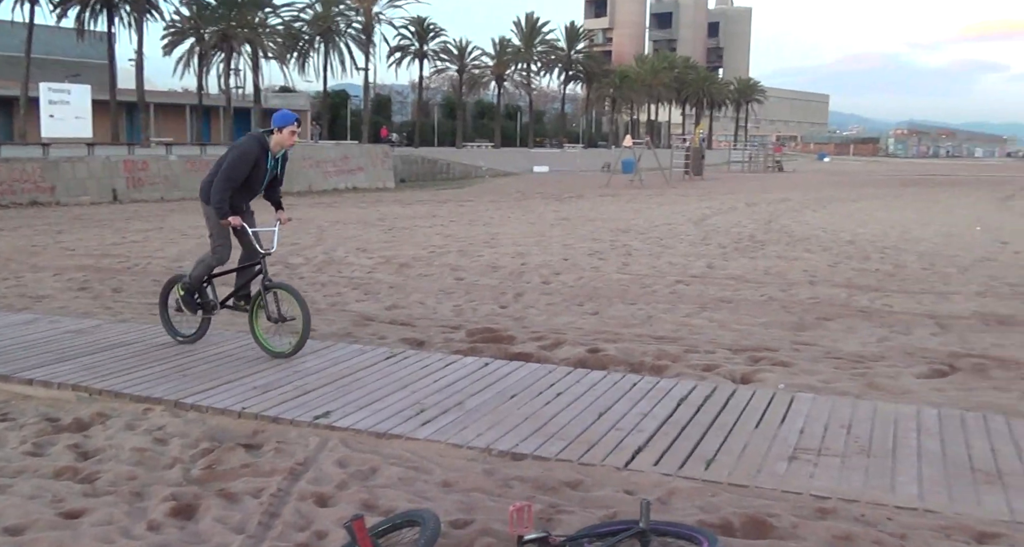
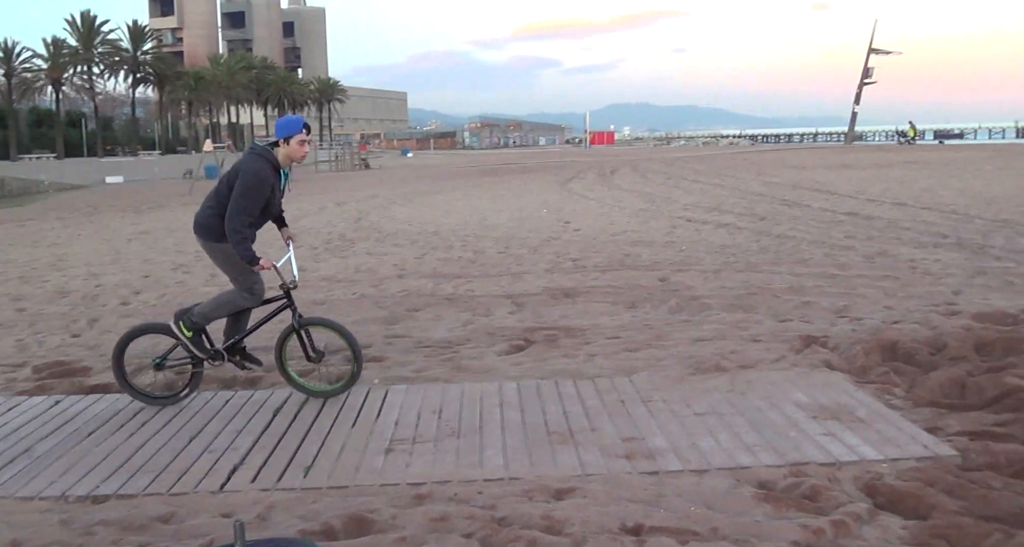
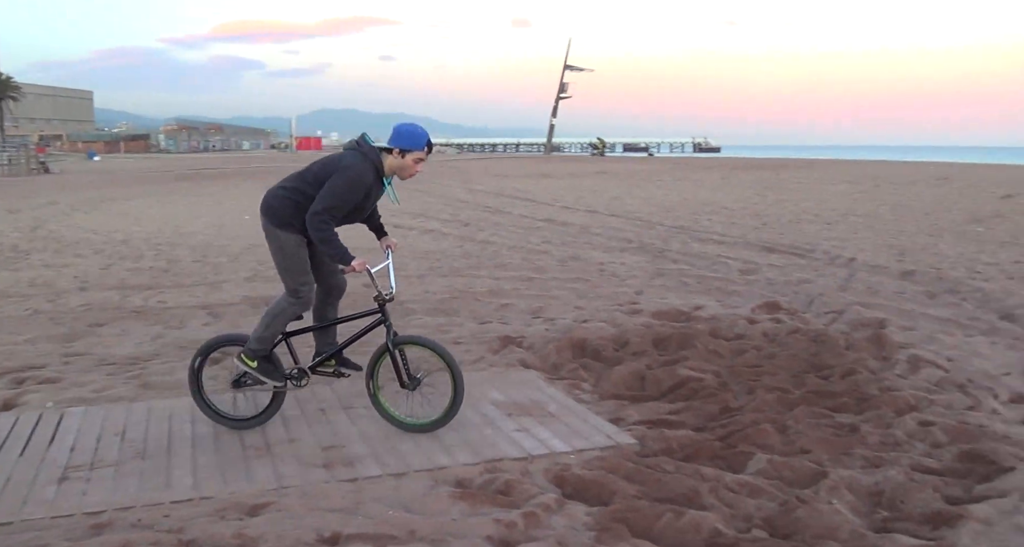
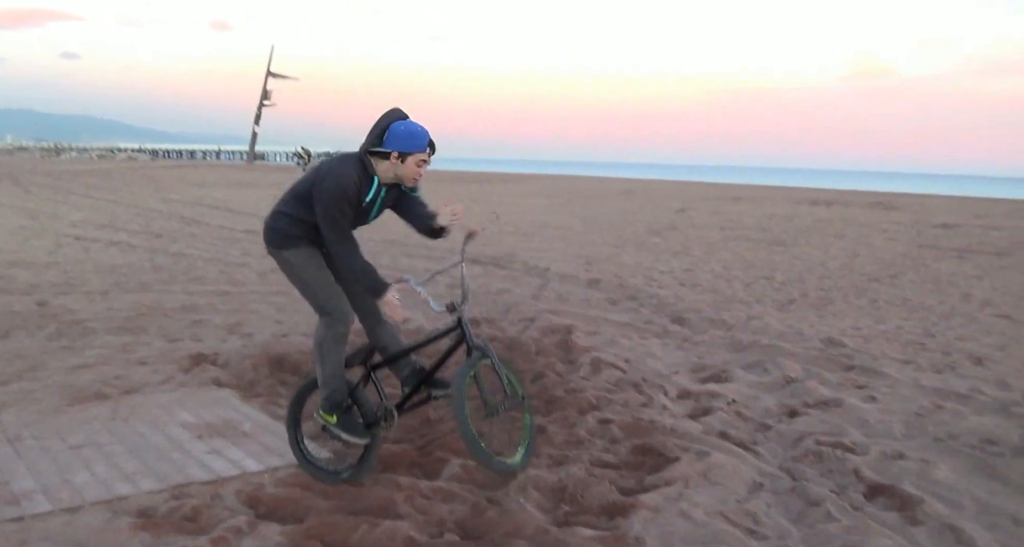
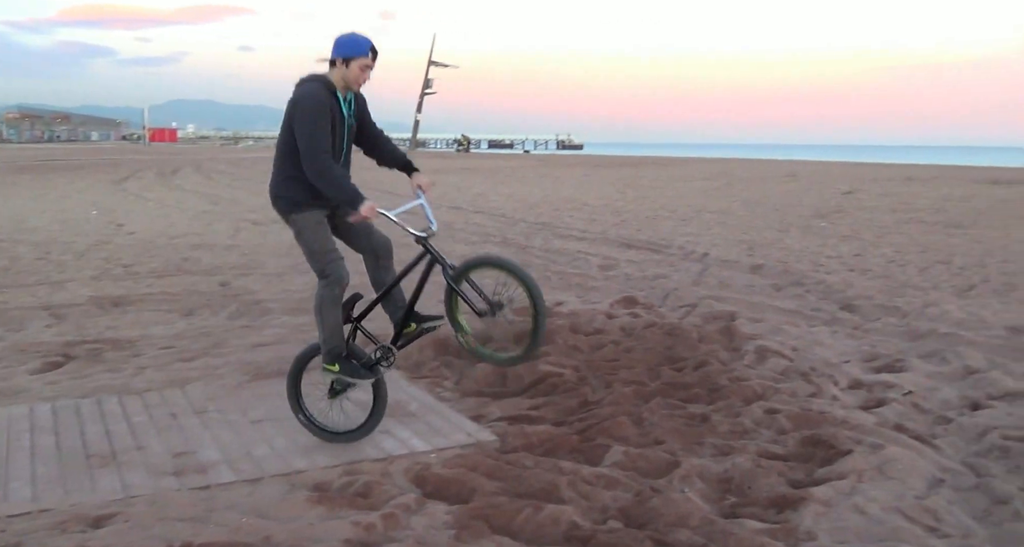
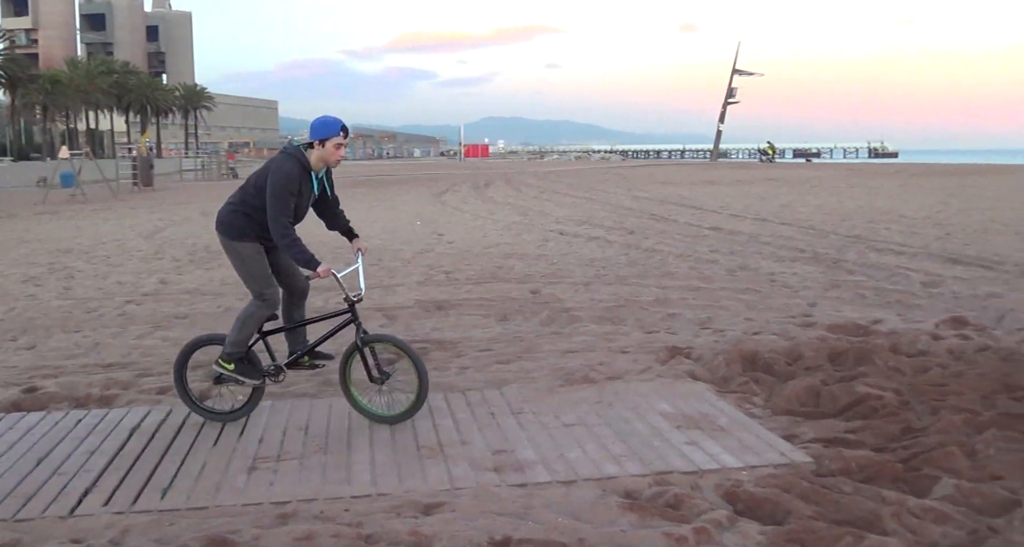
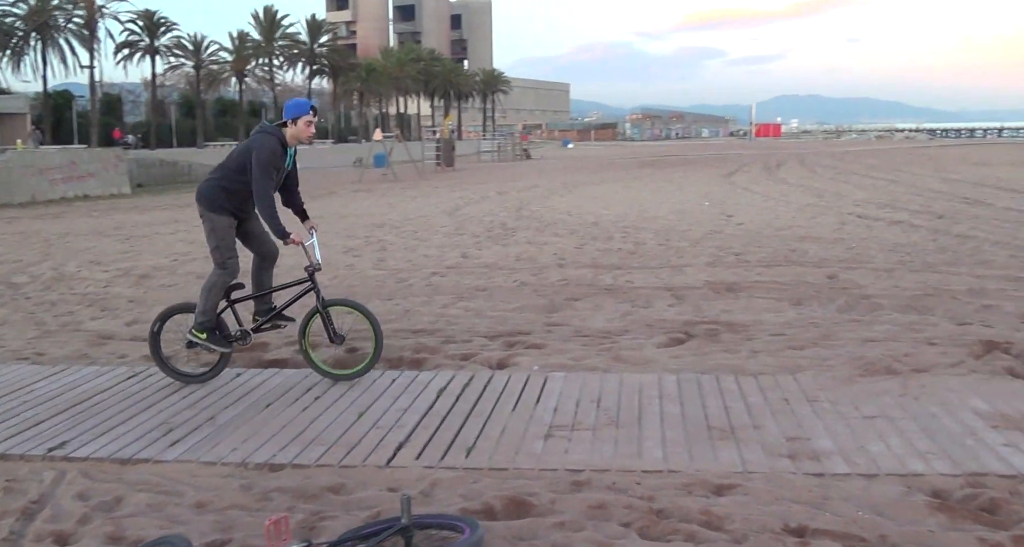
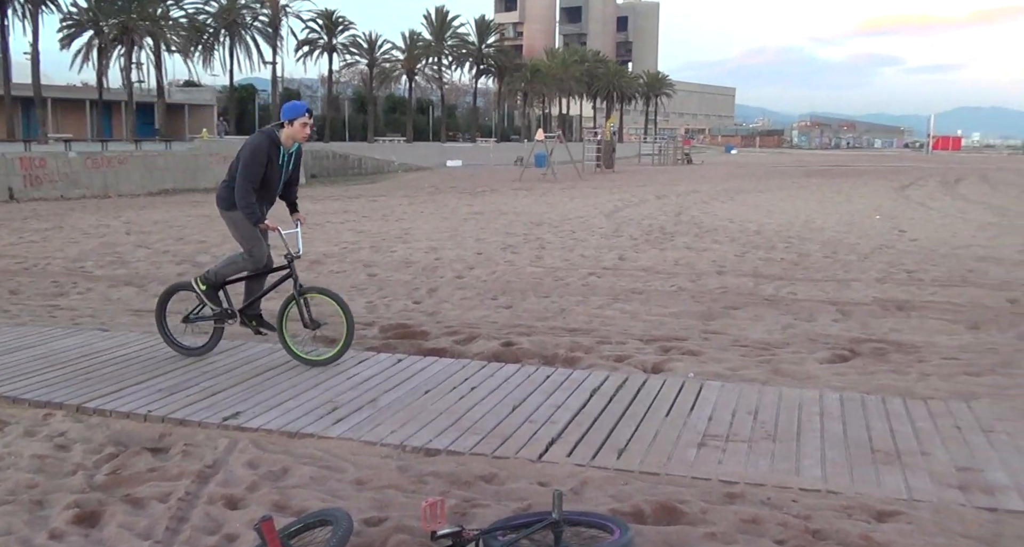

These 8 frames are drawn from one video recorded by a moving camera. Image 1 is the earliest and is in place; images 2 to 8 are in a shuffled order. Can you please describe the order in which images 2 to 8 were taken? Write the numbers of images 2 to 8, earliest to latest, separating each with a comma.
8, 7, 2, 6, 3, 5, 4
